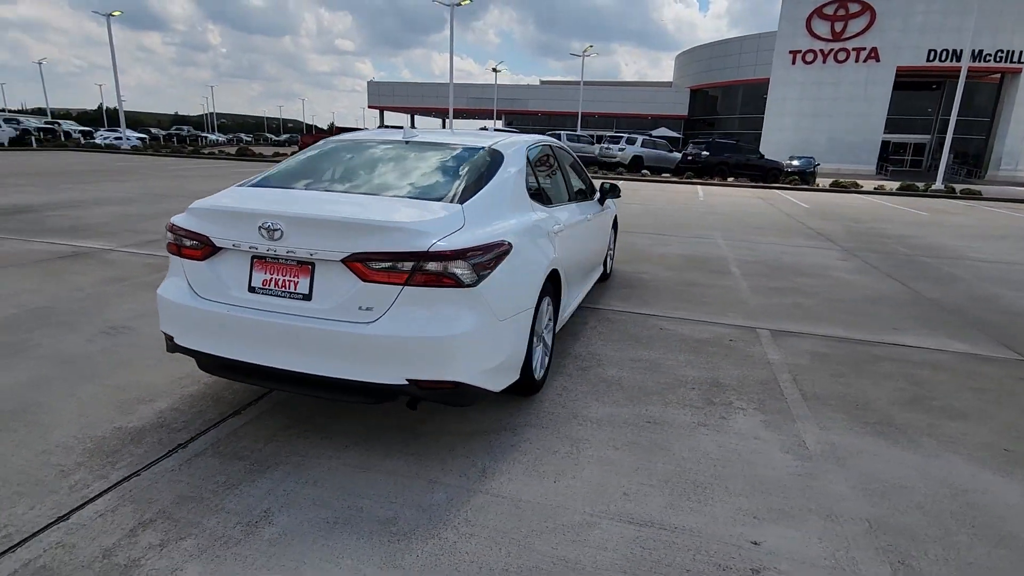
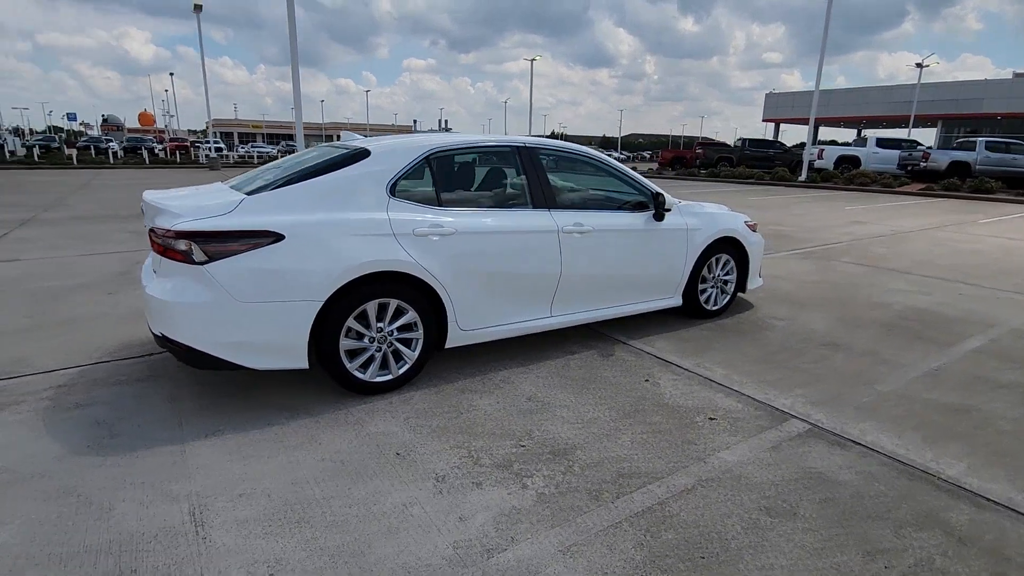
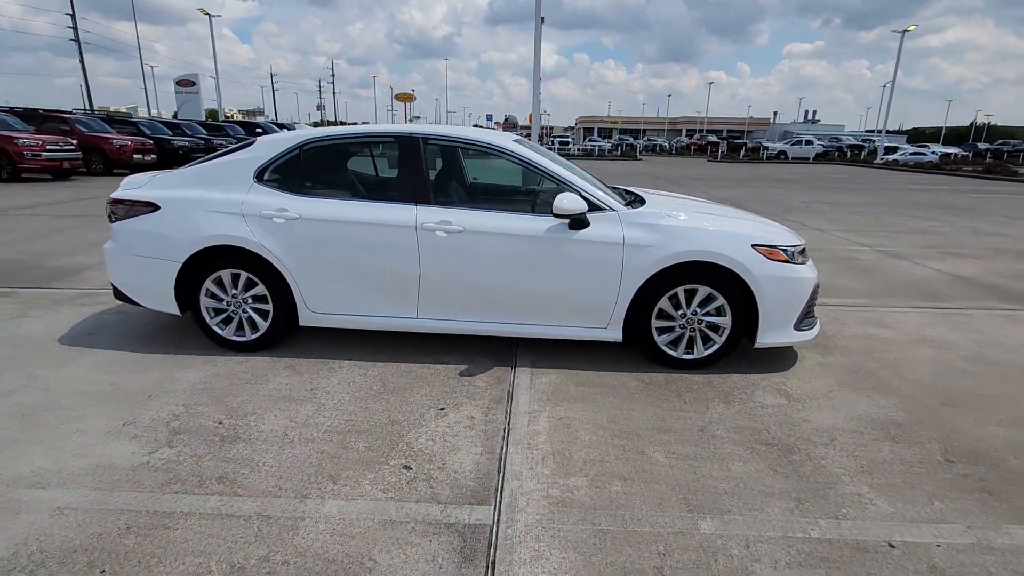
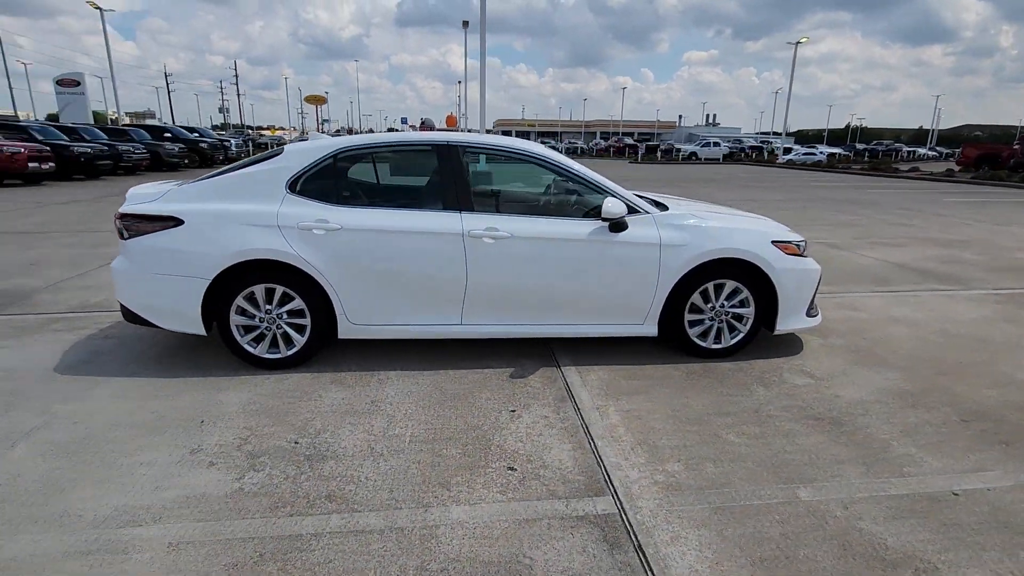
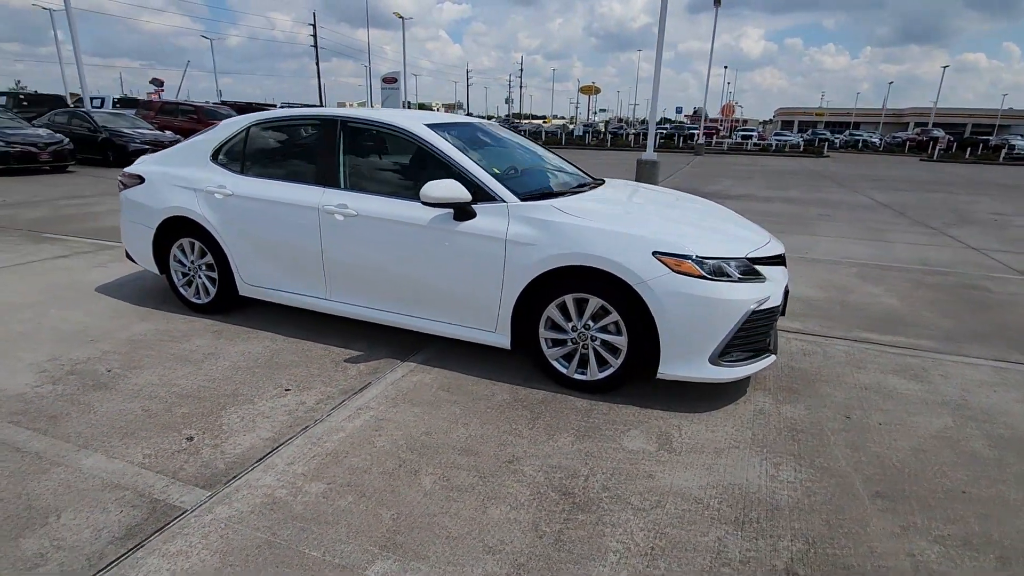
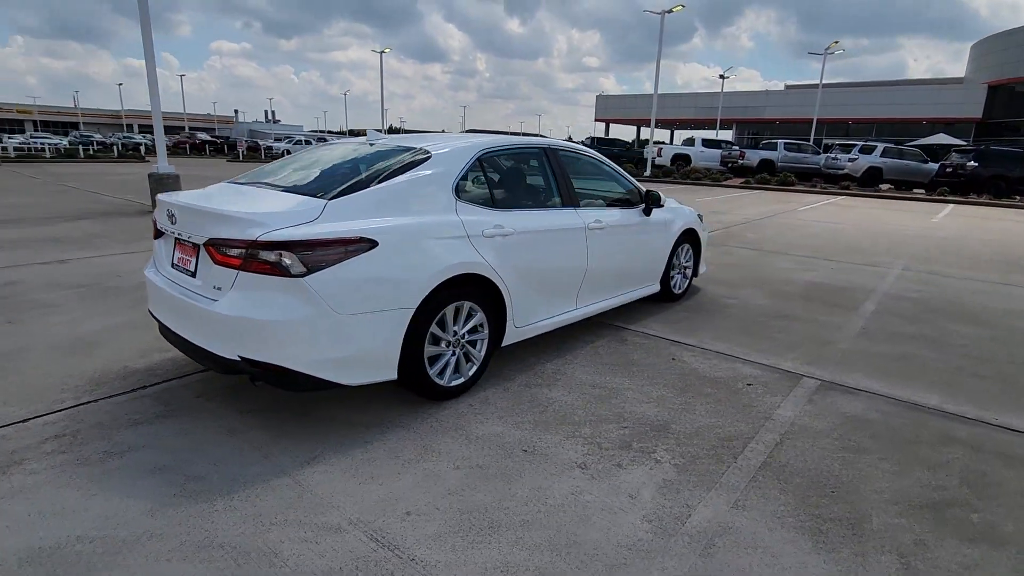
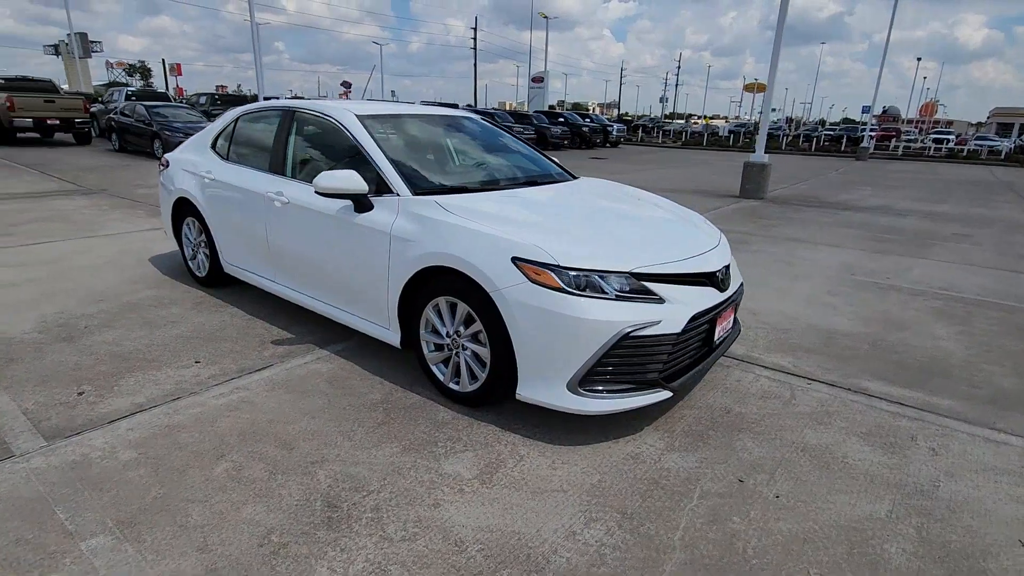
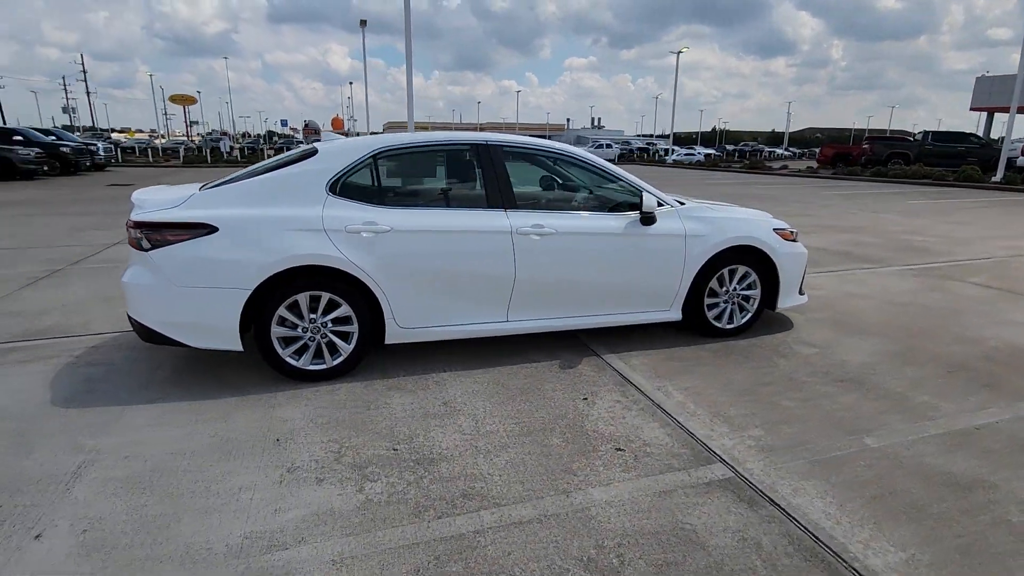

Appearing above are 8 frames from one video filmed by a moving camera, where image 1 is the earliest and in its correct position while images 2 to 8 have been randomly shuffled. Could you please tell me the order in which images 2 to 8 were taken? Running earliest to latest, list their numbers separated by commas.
6, 2, 8, 4, 3, 5, 7
